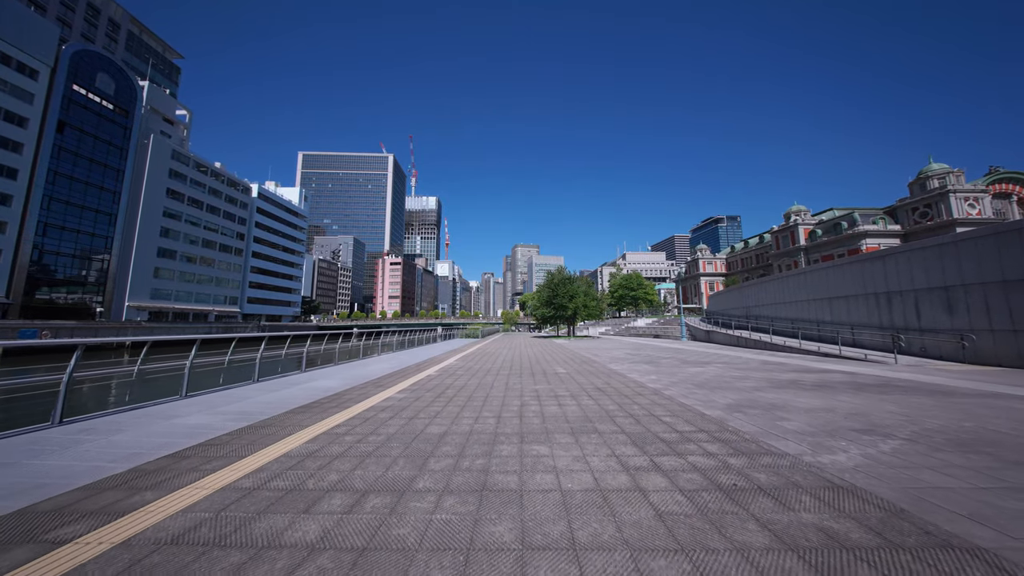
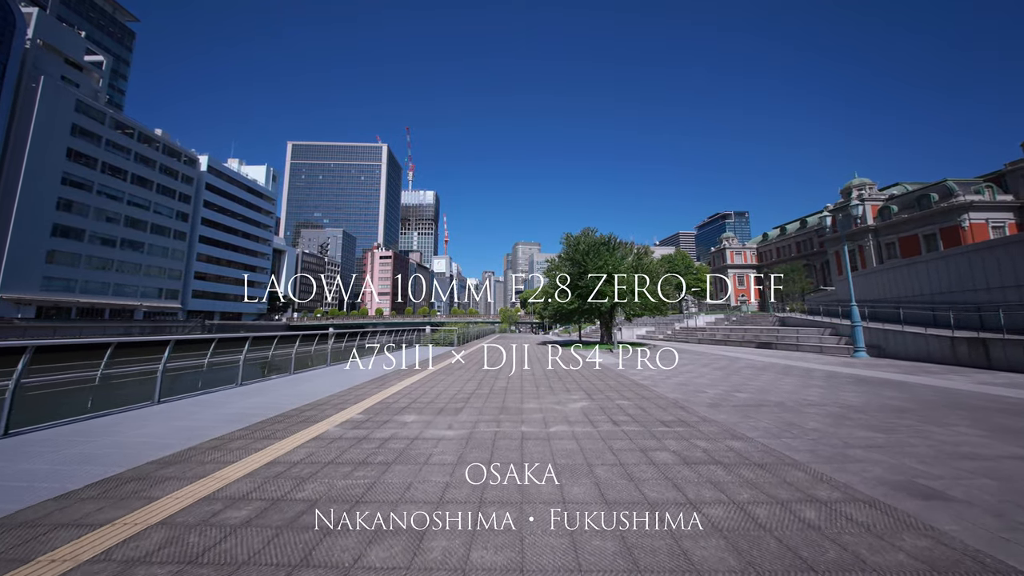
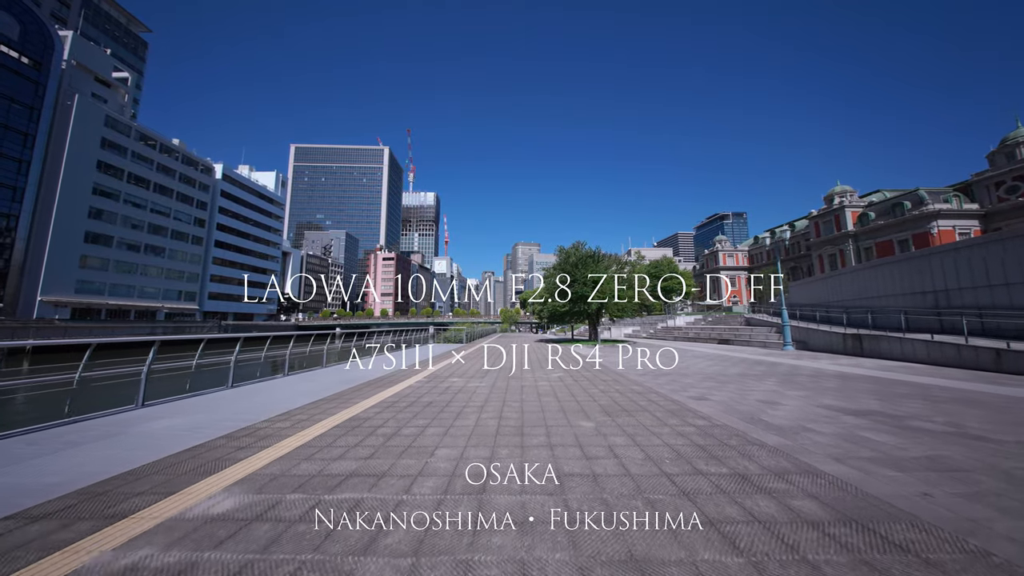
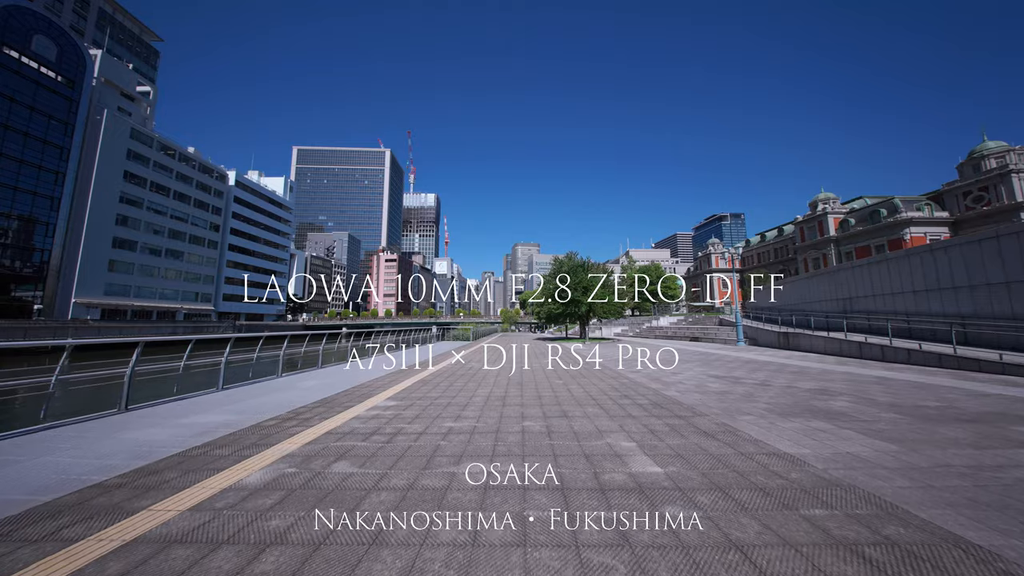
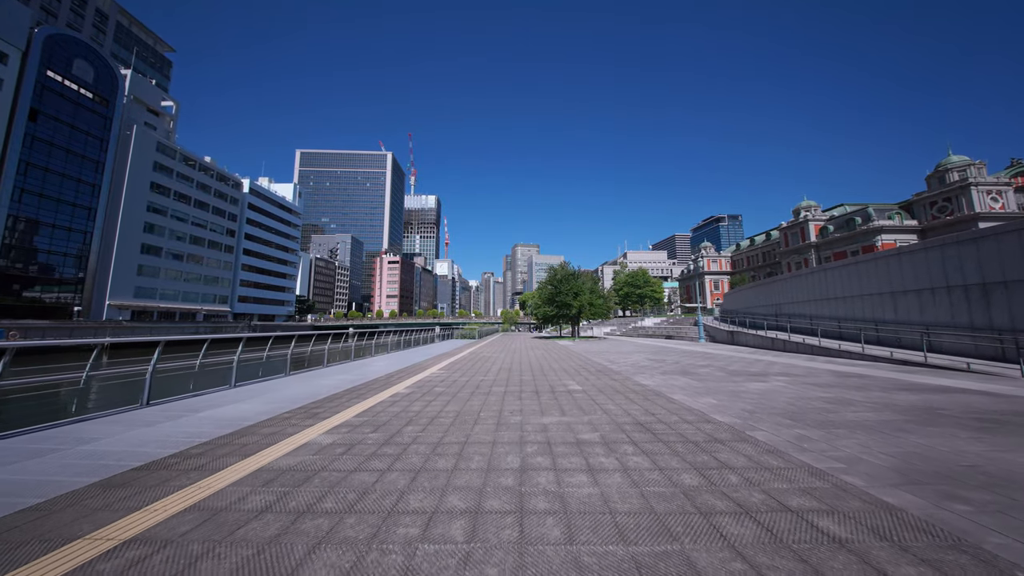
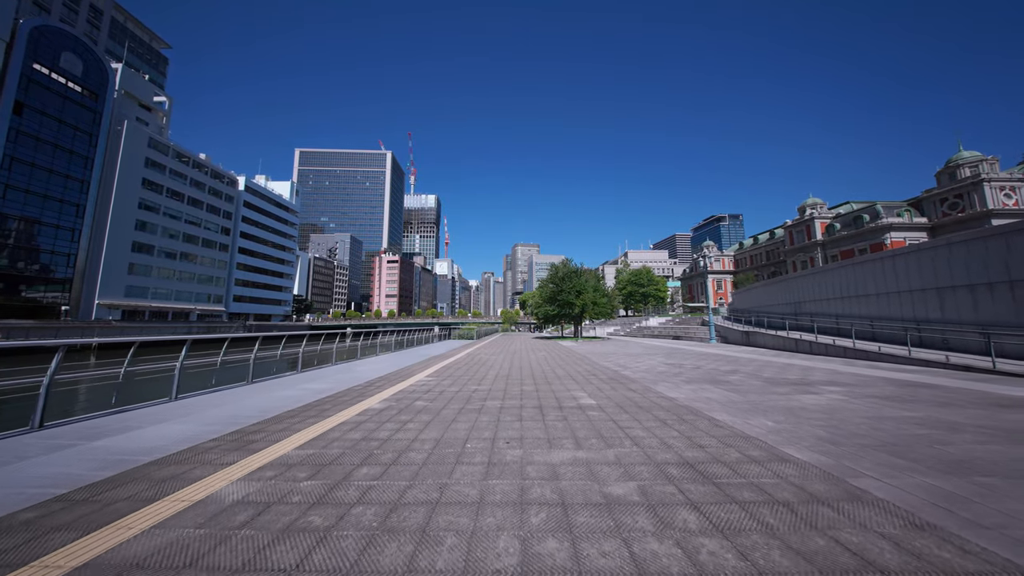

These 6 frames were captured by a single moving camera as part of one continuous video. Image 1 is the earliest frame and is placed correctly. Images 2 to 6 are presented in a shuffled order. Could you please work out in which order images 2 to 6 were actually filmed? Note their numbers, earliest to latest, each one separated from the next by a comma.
5, 6, 4, 3, 2
